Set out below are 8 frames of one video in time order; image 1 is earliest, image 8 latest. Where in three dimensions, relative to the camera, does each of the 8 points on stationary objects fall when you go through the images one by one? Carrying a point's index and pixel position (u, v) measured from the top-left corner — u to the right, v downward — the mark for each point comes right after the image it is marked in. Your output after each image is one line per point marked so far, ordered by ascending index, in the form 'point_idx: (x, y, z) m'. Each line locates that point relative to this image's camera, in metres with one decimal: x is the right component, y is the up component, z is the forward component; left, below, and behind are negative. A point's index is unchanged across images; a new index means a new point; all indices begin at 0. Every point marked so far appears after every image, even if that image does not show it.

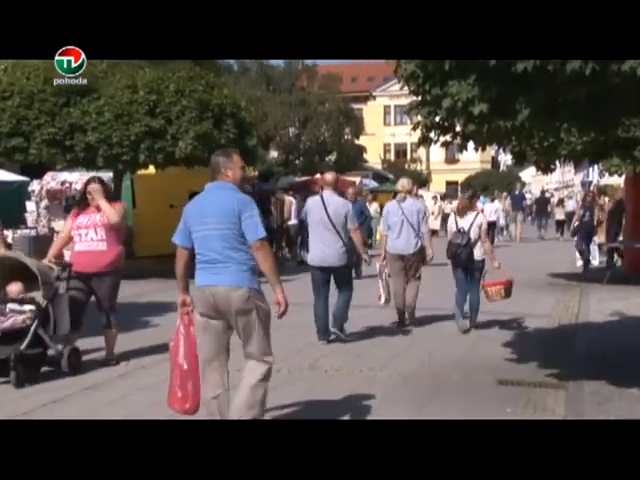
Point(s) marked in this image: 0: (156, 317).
0: (-1.6, -0.8, +15.7) m
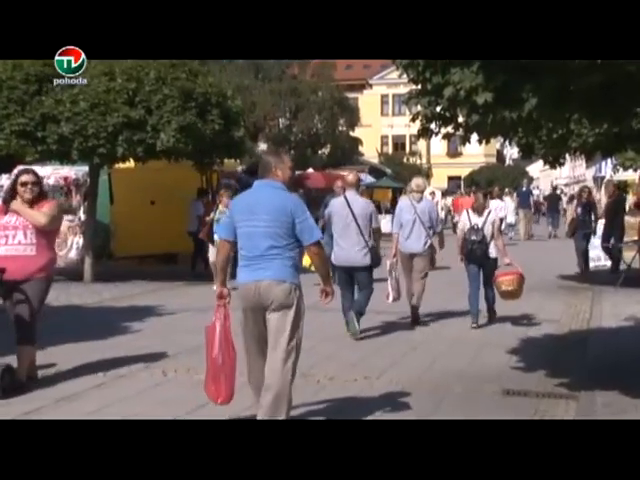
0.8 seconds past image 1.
0: (-1.6, -0.7, +14.7) m
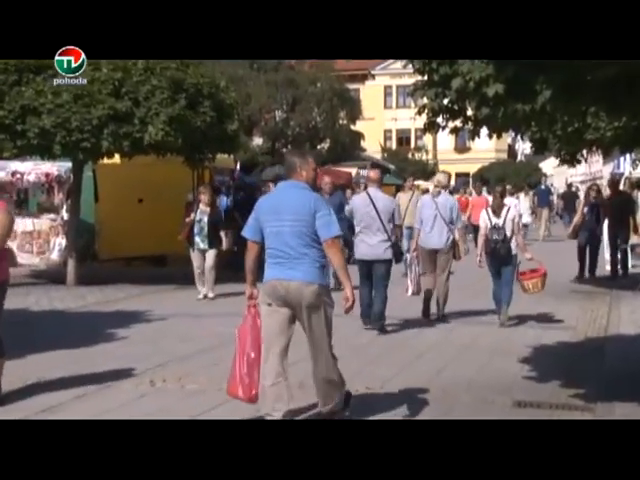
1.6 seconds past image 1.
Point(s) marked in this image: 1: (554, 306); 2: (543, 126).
0: (-1.7, -0.8, +13.8) m
1: (+2.3, -0.7, +15.7) m
2: (+1.7, +0.9, +12.6) m
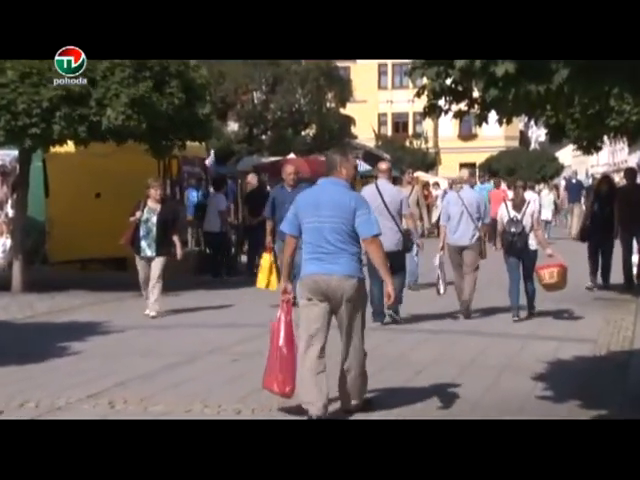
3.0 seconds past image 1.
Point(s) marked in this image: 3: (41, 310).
0: (-1.8, -0.7, +12.1) m
1: (+2.2, -0.7, +13.9) m
2: (+1.6, +0.9, +10.9) m
3: (-2.2, -0.5, +13.4) m
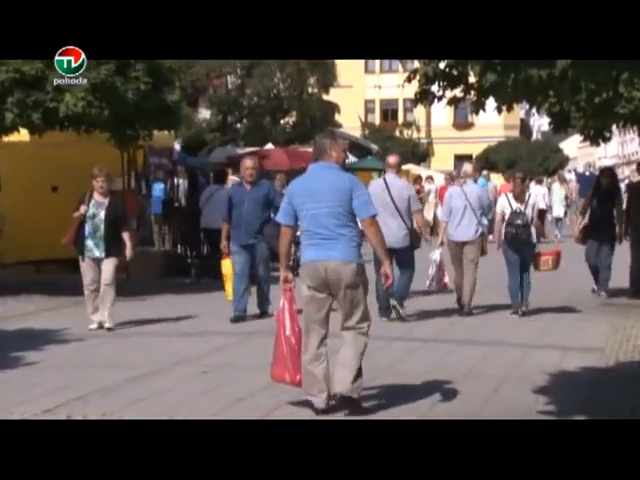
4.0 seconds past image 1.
0: (-1.9, -0.7, +11.0) m
1: (+2.0, -0.6, +12.9) m
2: (+1.5, +0.9, +9.8) m
3: (-2.4, -0.5, +12.3) m
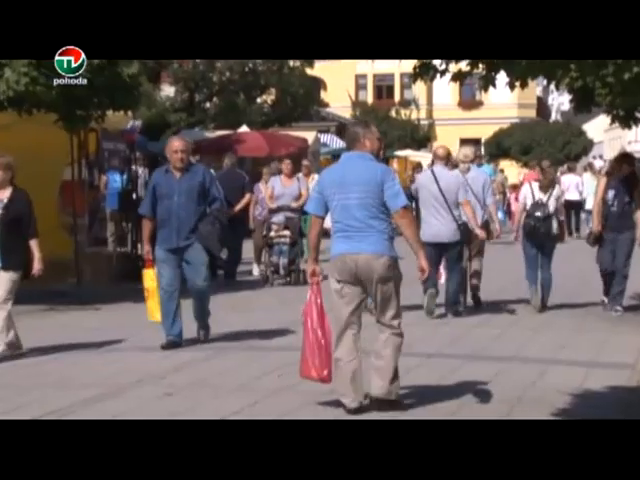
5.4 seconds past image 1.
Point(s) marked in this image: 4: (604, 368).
0: (-2.0, -0.7, +9.5) m
1: (+1.9, -0.6, +11.3) m
2: (+1.4, +0.9, +8.3) m
3: (-2.5, -0.5, +10.7) m
4: (+1.7, -0.8, +10.1) m
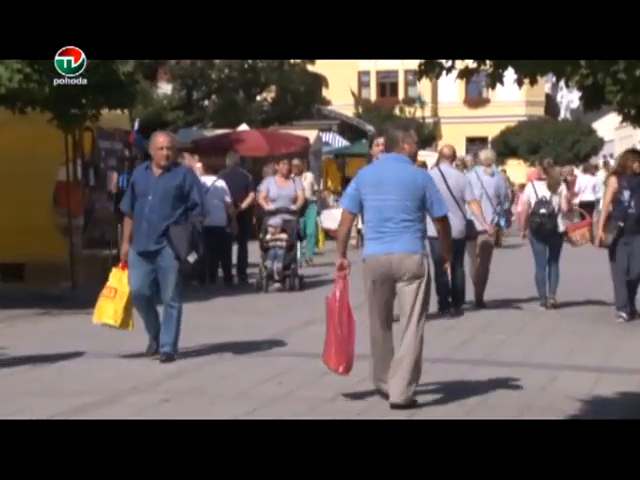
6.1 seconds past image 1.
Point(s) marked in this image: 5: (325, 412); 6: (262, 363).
0: (-2.0, -0.7, +9.2) m
1: (+2.0, -0.6, +11.0) m
2: (+1.4, +0.9, +8.0) m
3: (-2.4, -0.5, +10.5) m
4: (+1.7, -0.8, +9.8) m
5: (0.0, -0.8, +8.0) m
6: (-0.3, -0.7, +9.7) m
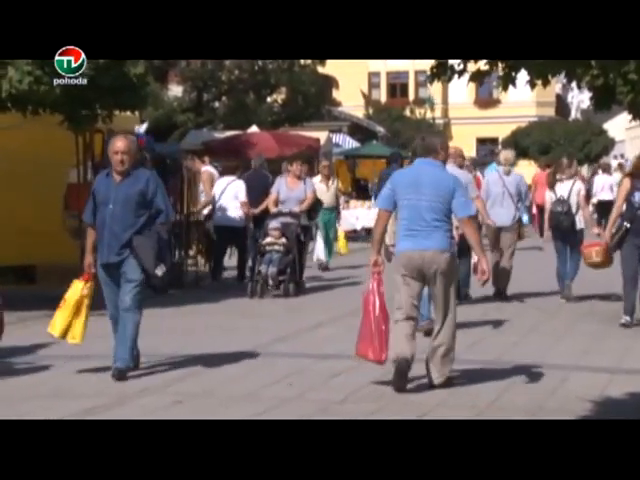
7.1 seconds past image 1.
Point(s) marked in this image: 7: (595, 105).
0: (-1.9, -0.8, +9.2) m
1: (+2.0, -0.6, +11.0) m
2: (+1.4, +0.9, +8.0) m
3: (-2.4, -0.5, +10.5) m
4: (+1.8, -0.8, +9.8) m
5: (+0.1, -0.9, +8.0) m
6: (-0.3, -0.7, +9.7) m
7: (+1.5, +0.7, +9.2) m
